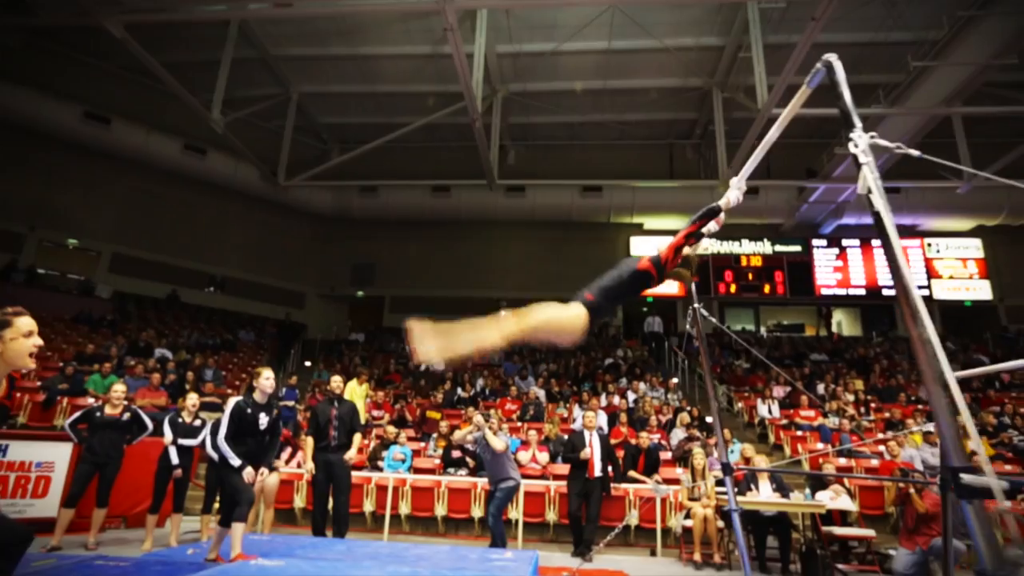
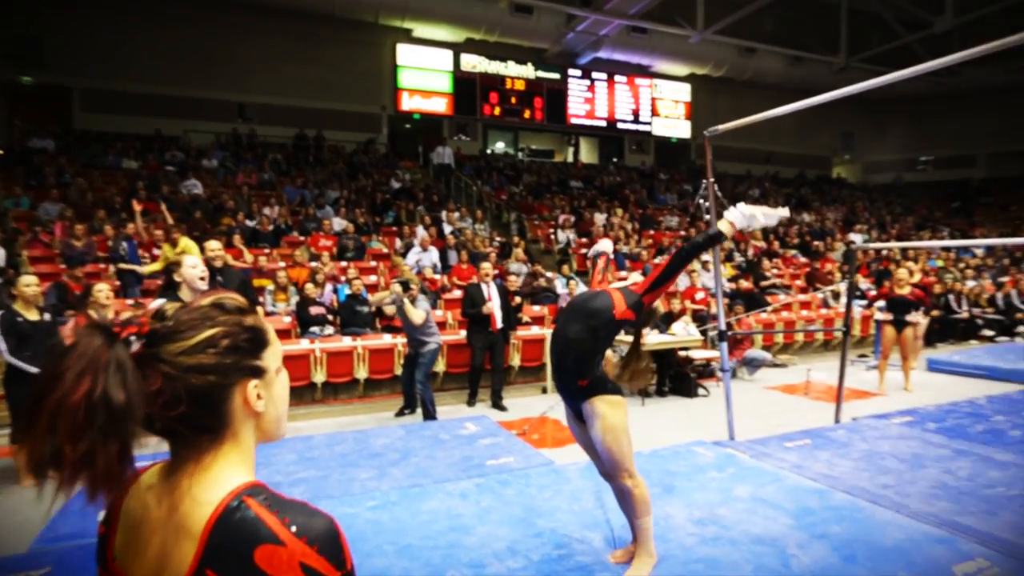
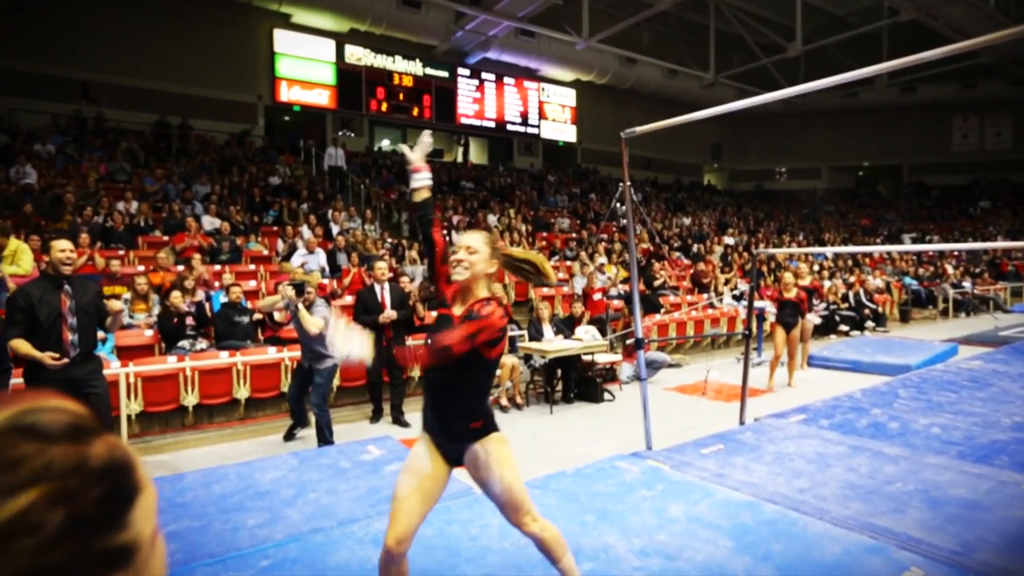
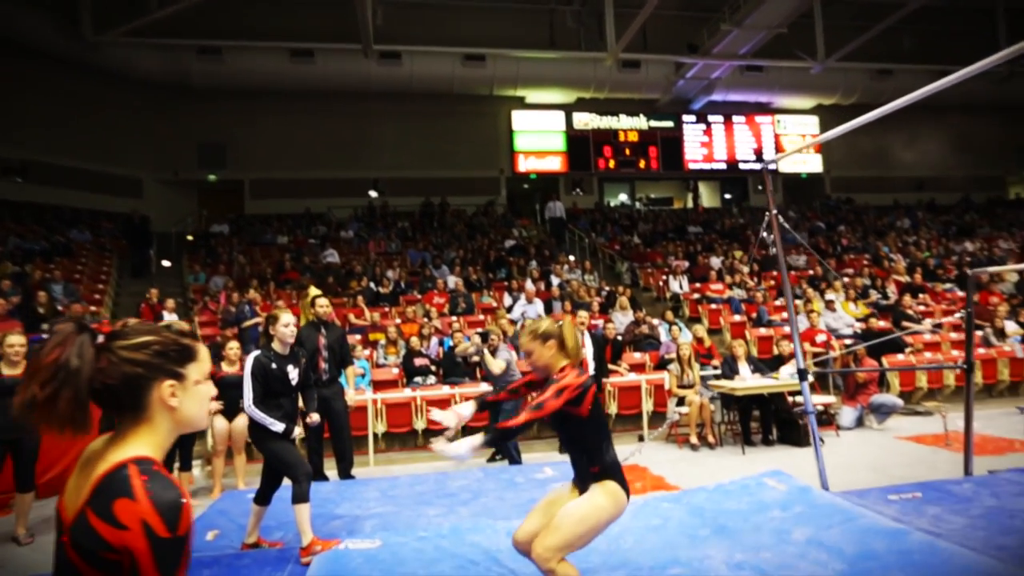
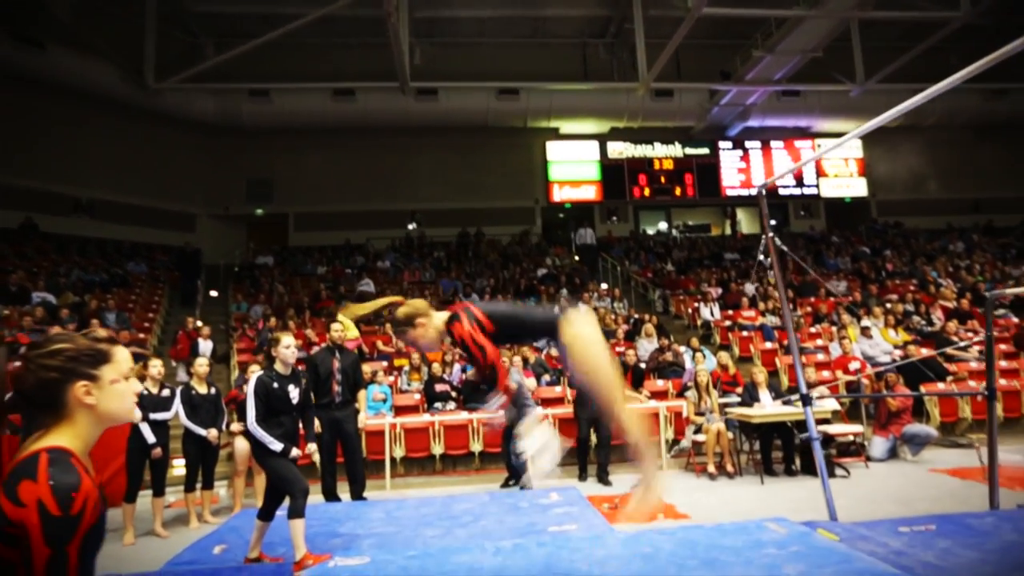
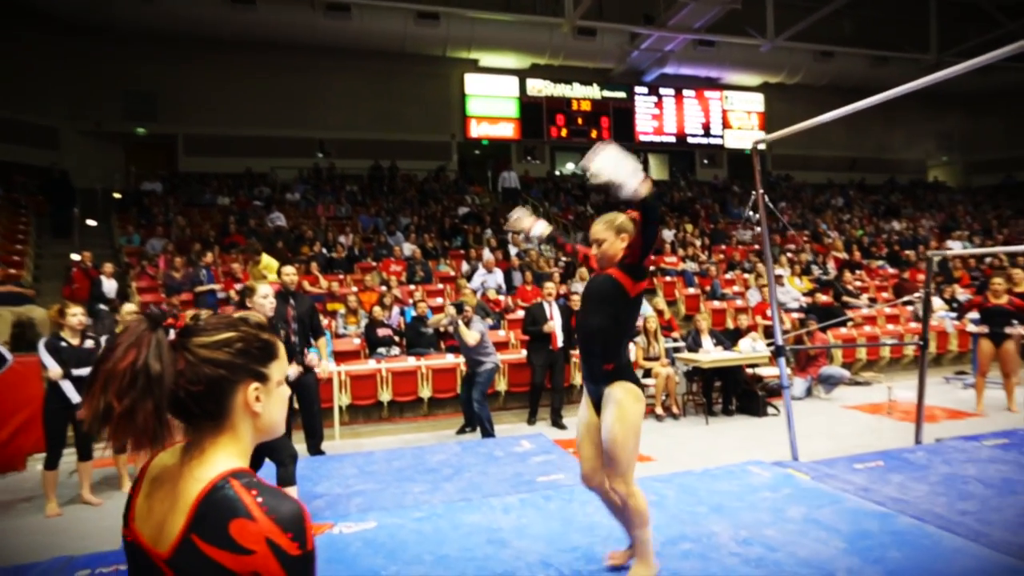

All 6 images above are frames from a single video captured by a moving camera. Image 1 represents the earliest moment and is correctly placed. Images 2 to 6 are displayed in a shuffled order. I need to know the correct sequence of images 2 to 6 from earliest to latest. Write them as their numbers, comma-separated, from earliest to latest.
5, 4, 6, 2, 3
